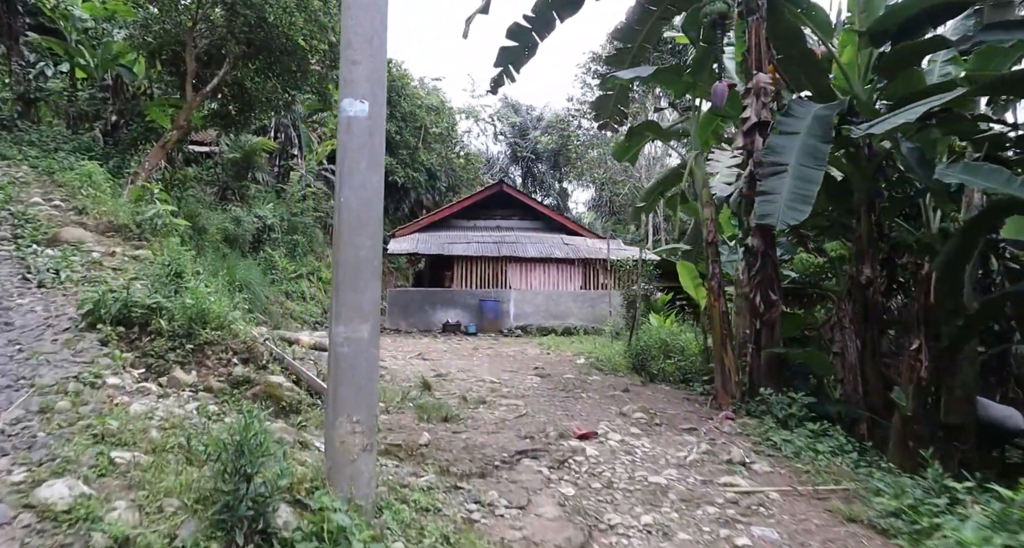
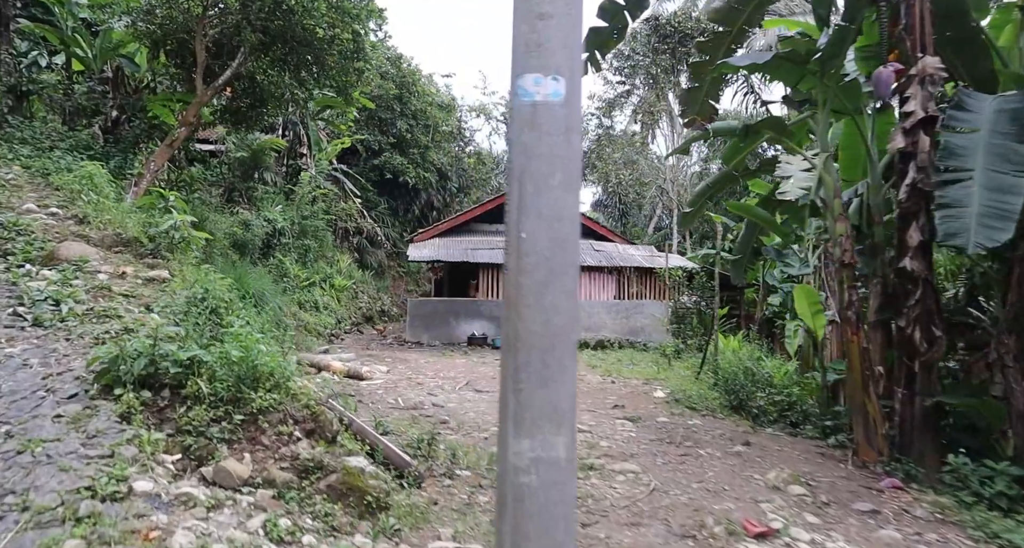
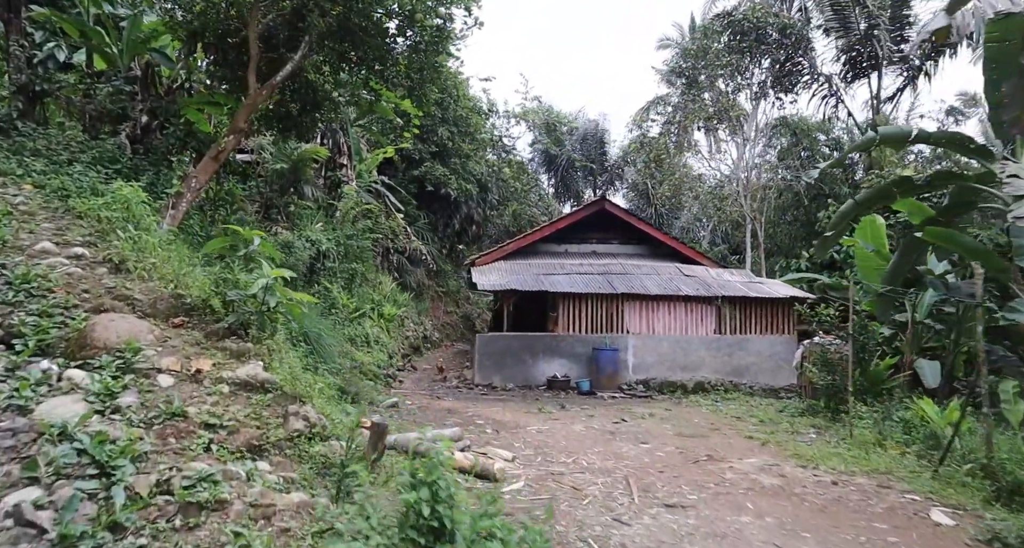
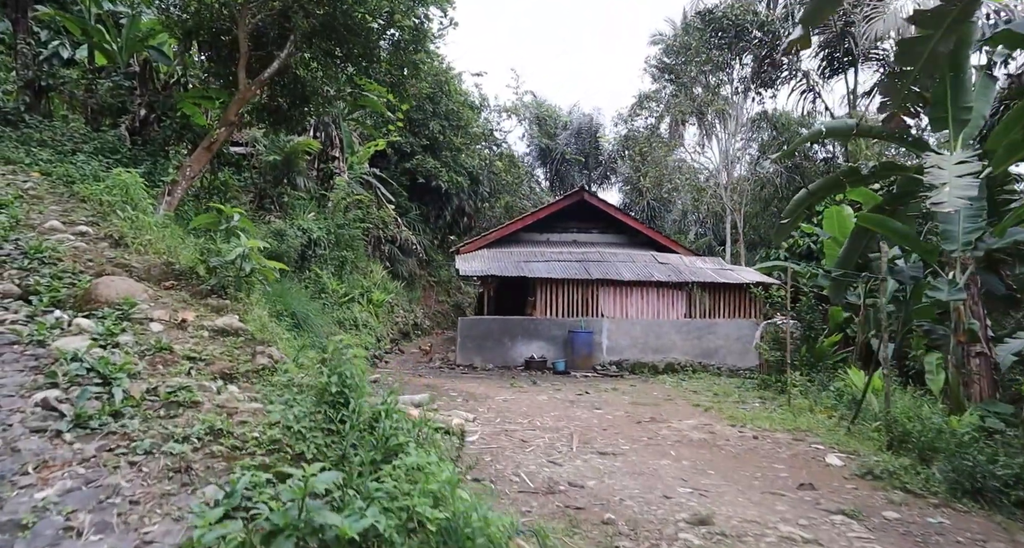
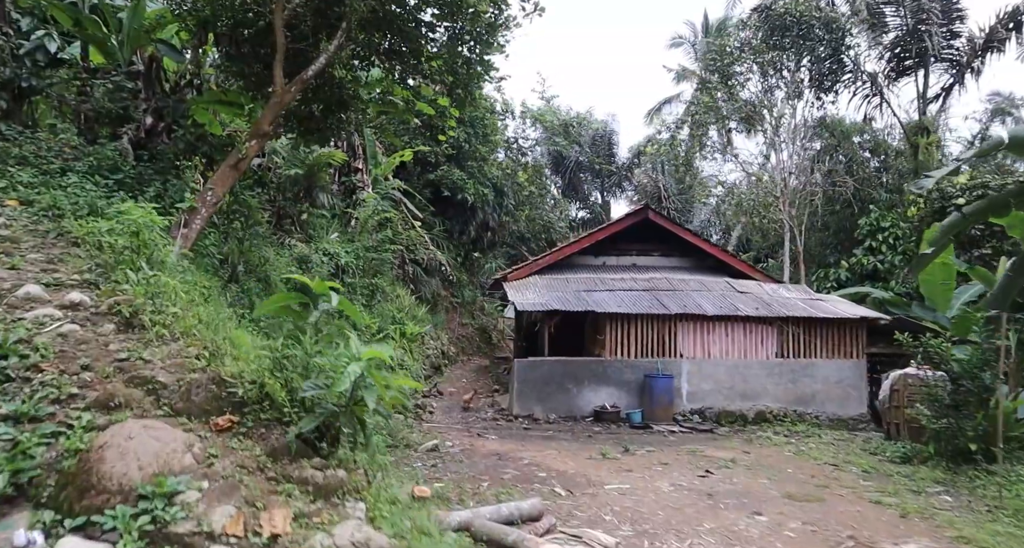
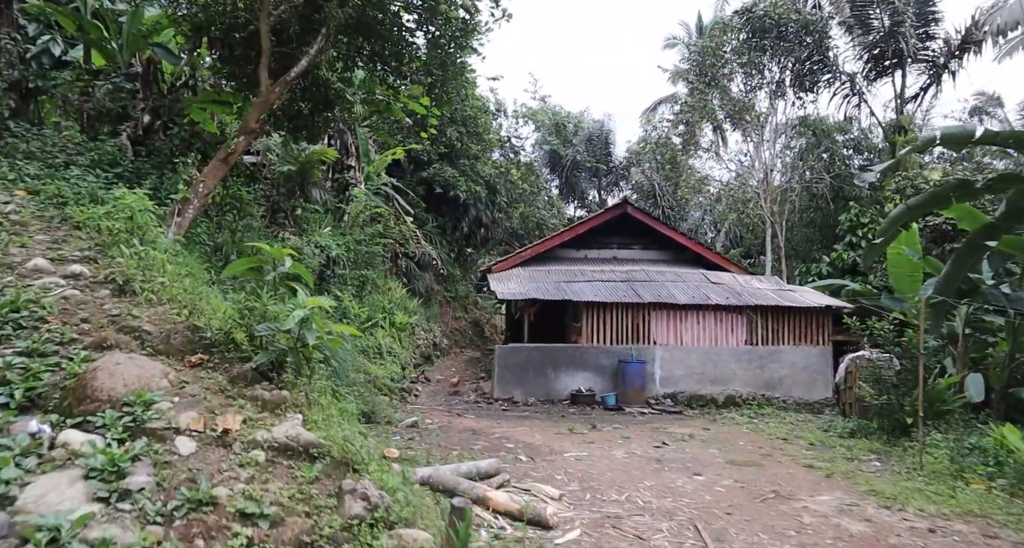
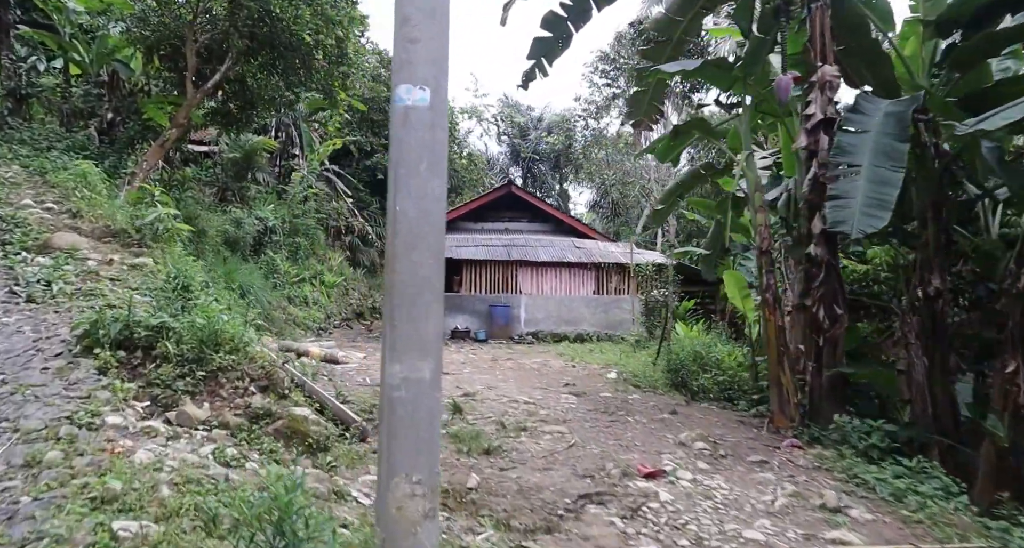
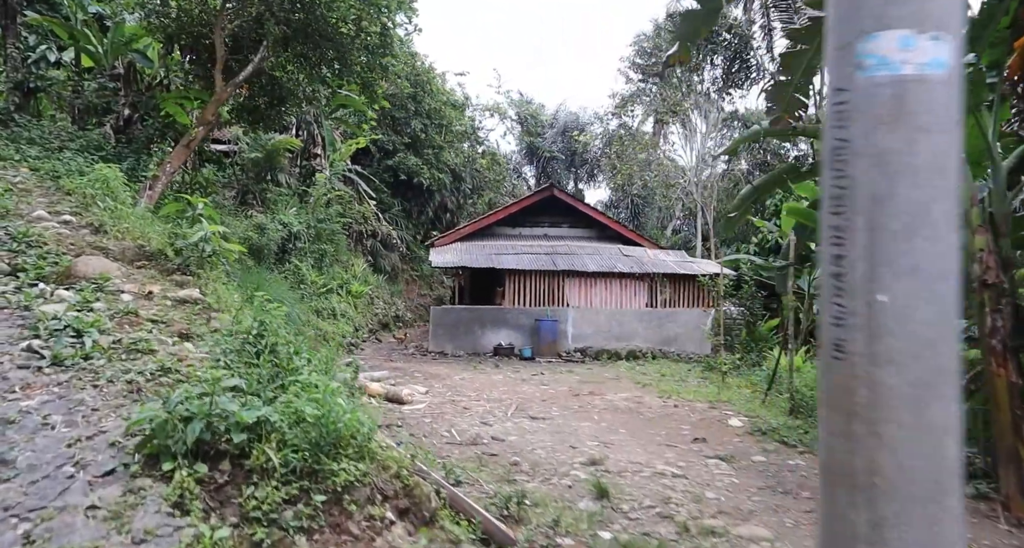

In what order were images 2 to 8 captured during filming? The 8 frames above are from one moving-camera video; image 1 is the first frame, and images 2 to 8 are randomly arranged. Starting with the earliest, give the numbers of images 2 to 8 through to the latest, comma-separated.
7, 2, 8, 4, 3, 6, 5
